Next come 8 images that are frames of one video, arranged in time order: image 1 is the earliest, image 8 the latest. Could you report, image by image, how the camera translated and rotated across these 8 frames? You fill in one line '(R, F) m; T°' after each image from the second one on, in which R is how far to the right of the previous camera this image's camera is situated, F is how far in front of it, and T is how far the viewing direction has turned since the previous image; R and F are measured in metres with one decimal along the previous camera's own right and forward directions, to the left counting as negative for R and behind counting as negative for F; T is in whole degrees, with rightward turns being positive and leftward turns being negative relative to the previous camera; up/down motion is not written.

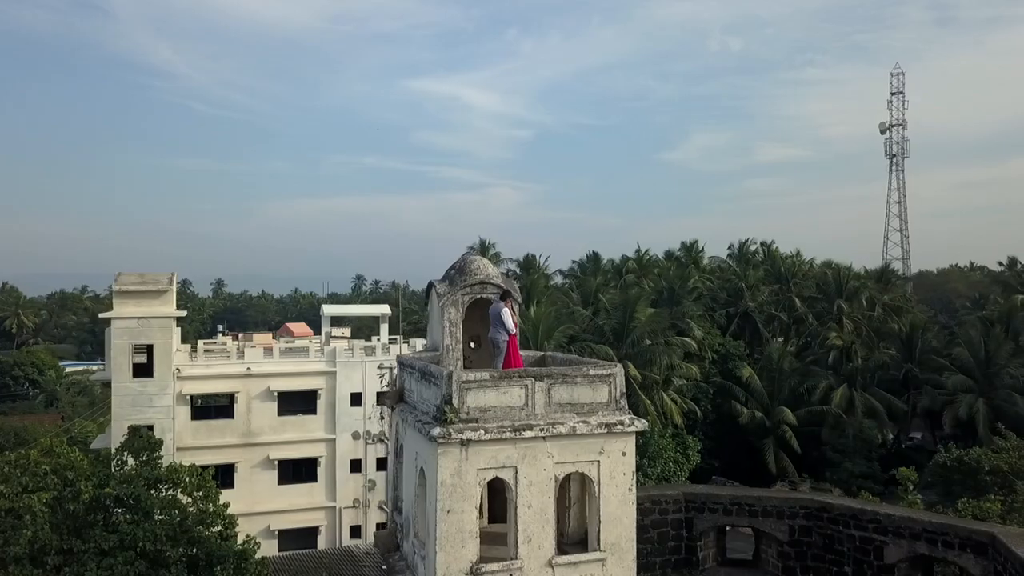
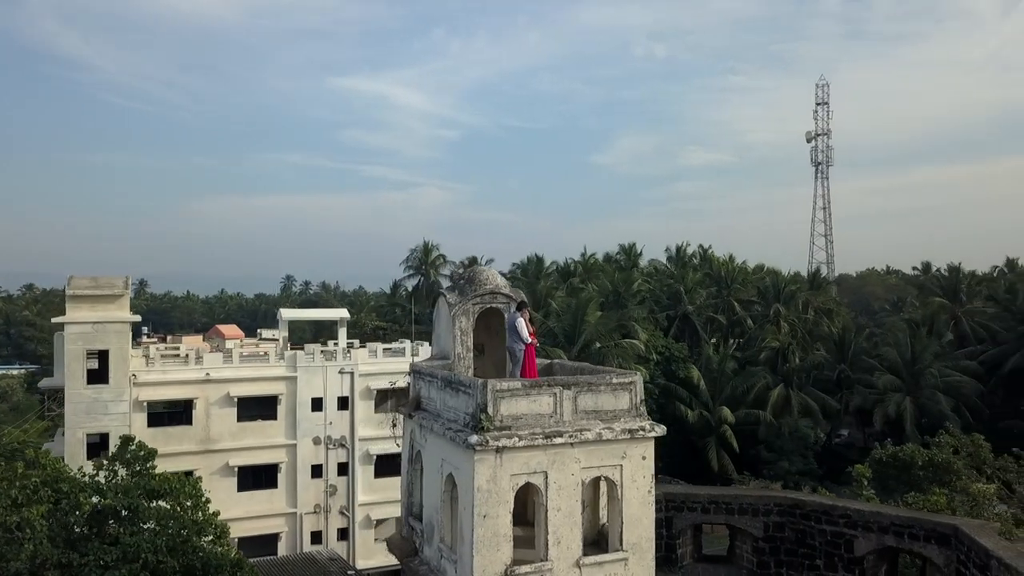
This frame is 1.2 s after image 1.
(-0.9, -0.2) m; +5°
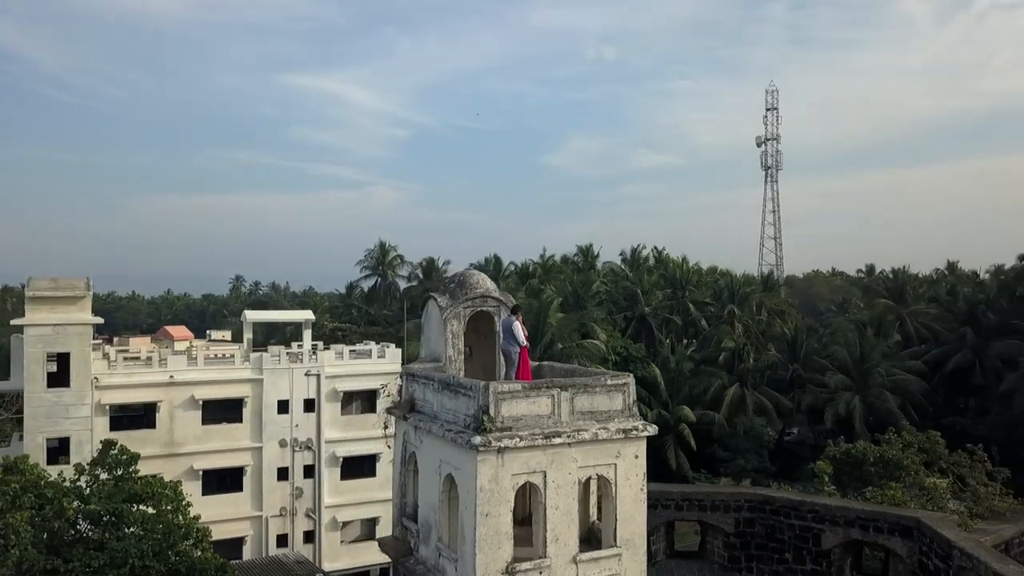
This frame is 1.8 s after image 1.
(-0.4, -0.2) m; +3°
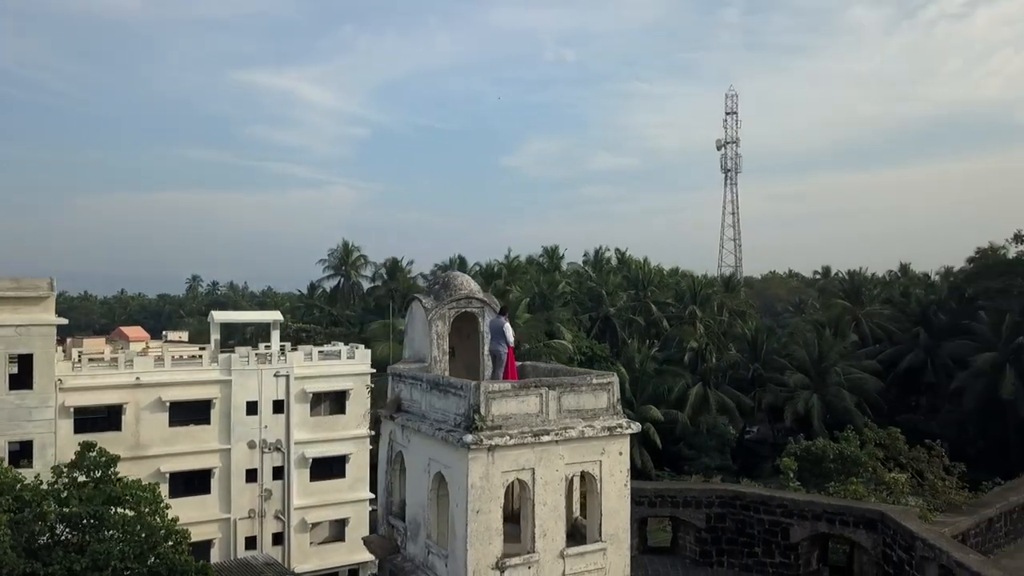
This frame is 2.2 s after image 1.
(-0.3, -0.2) m; +3°
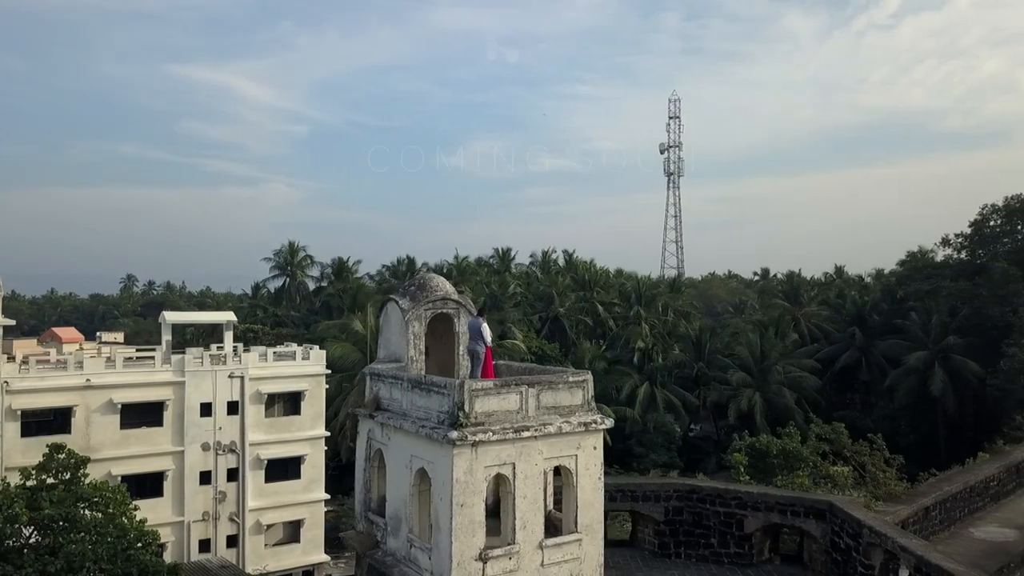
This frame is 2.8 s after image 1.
(-0.4, -0.3) m; +4°
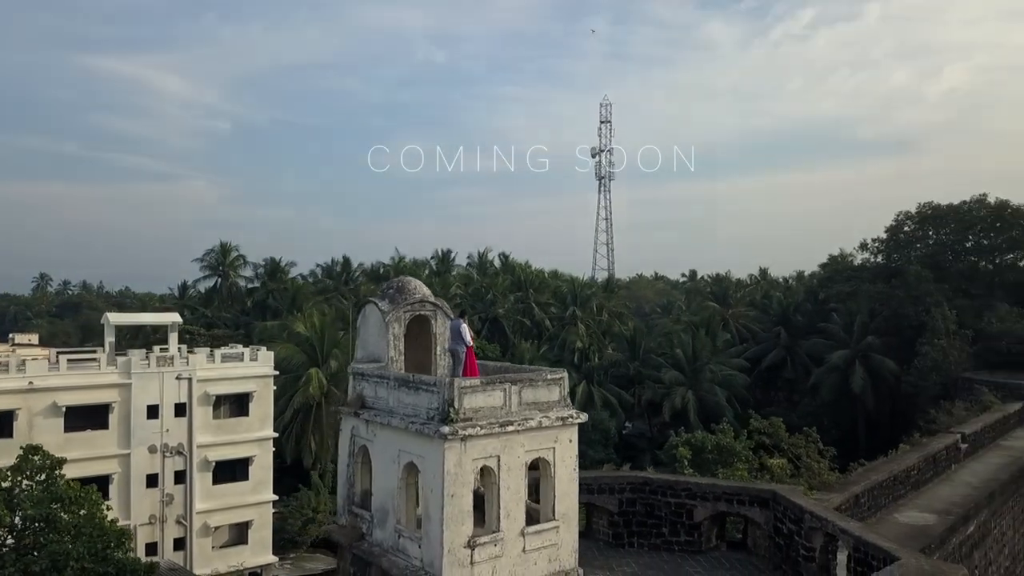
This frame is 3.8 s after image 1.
(-0.6, -0.5) m; +5°
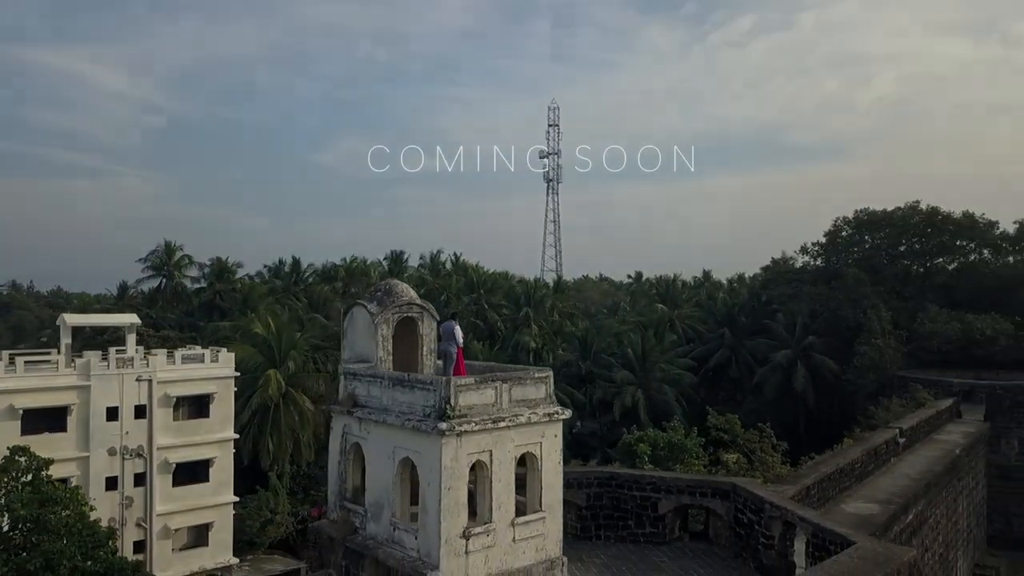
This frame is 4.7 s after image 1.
(-0.5, -0.4) m; +4°
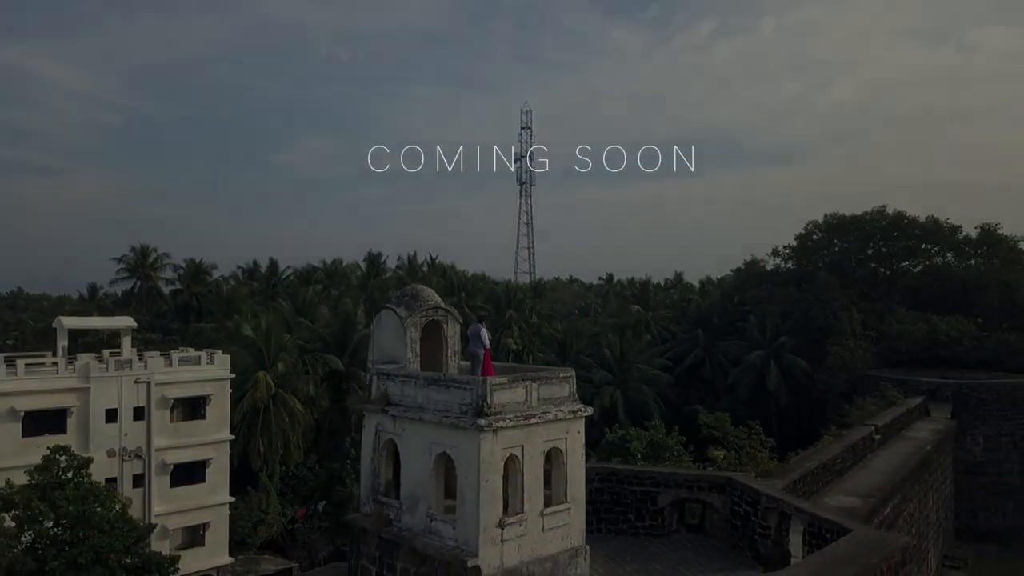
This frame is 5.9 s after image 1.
(-0.7, -0.6) m; +2°
